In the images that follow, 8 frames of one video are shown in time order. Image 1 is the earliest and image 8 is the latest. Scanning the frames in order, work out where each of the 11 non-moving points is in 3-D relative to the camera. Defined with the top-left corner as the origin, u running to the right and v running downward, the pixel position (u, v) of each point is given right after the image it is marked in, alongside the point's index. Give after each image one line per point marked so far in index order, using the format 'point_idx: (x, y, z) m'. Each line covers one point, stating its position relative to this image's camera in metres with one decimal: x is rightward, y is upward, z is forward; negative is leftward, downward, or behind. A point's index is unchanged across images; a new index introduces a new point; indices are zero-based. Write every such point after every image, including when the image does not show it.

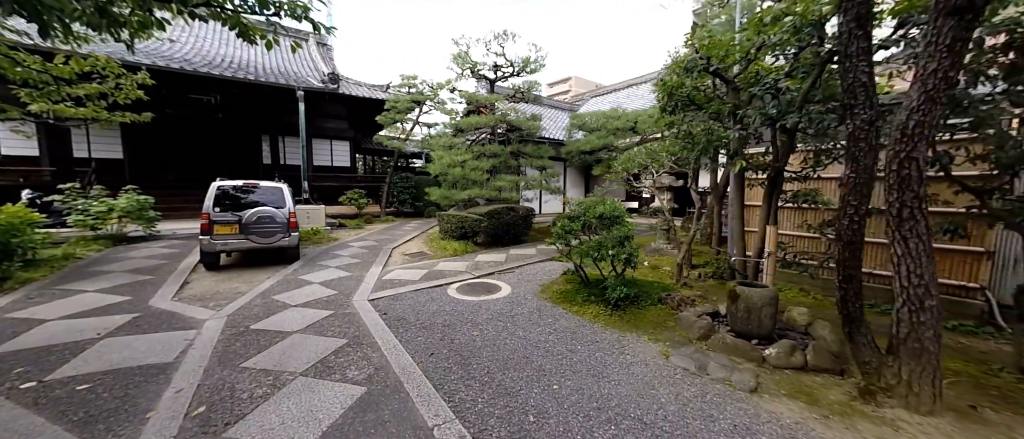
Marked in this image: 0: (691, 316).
0: (+1.6, -0.9, +3.1) m
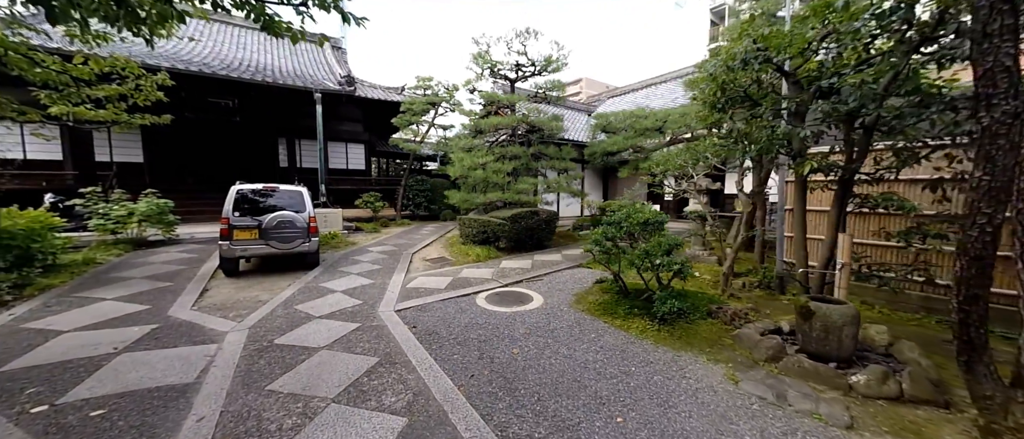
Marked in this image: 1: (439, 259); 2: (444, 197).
0: (+1.9, -0.9, +2.8) m
1: (-1.3, -0.7, +6.2) m
2: (-2.5, +0.8, +13.0) m
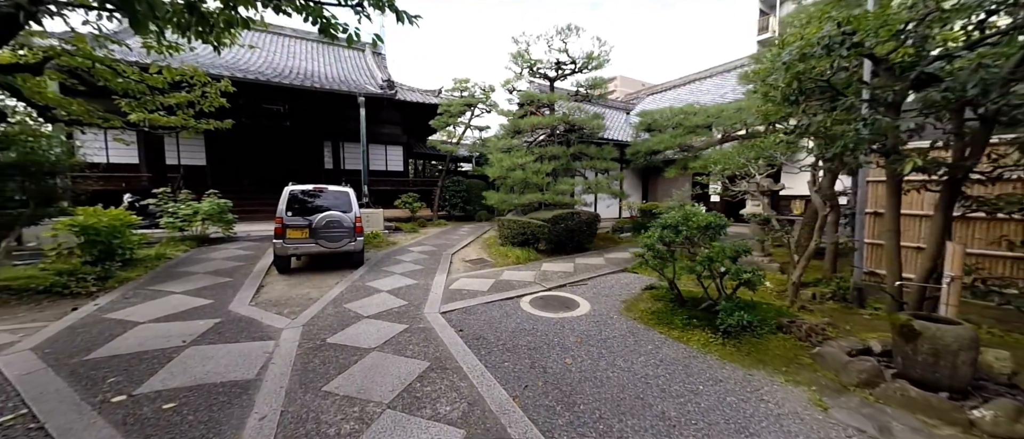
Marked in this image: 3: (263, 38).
0: (+2.3, -0.9, +2.5) m
1: (-0.6, -0.7, +6.2) m
2: (-1.2, +0.8, +13.0) m
3: (-10.3, +7.5, +14.3) m
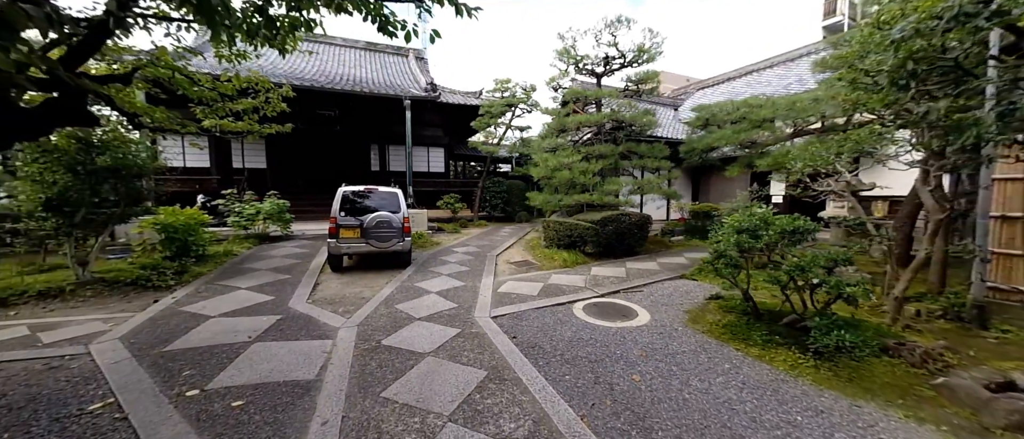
0: (+2.7, -1.0, +2.0) m
1: (+0.2, -0.7, +6.0) m
2: (+0.3, +0.8, +12.9) m
3: (-8.5, +7.5, +15.2) m
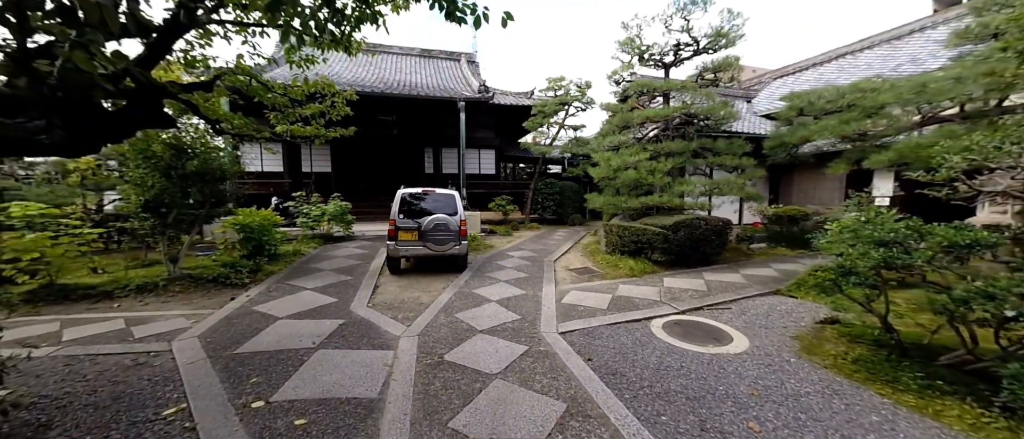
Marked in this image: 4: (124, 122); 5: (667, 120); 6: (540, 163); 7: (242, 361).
0: (+3.1, -1.0, +1.3) m
1: (+1.2, -0.8, +5.6) m
2: (+2.2, +0.7, +12.4) m
3: (-6.2, +7.4, +15.9) m
4: (-2.3, +0.6, +2.0) m
5: (+2.9, +1.8, +6.5) m
6: (+1.0, +2.1, +12.8) m
7: (-2.1, -1.1, +2.7) m
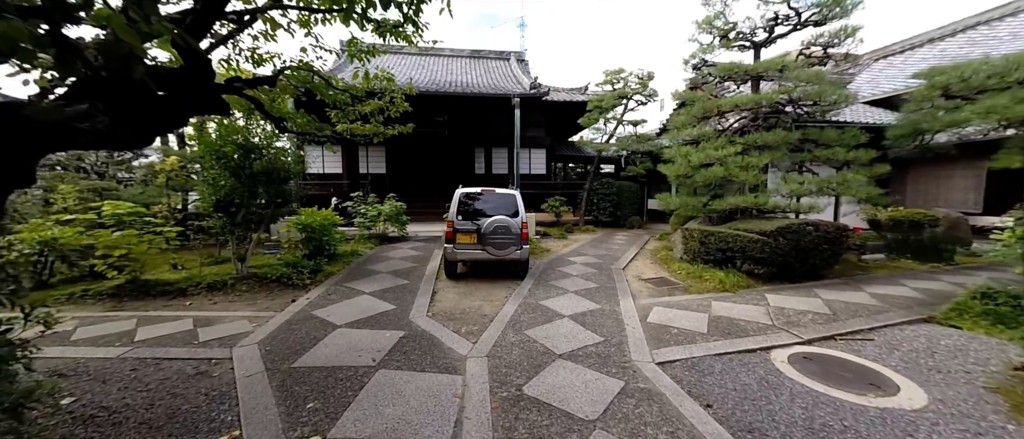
0: (+3.5, -1.1, +0.4) m
1: (+2.1, -0.8, +4.9) m
2: (+4.0, +0.6, +11.6) m
3: (-3.8, +7.4, +16.0) m
4: (-1.7, +0.6, +1.8) m
5: (+3.9, +1.8, +5.6) m
6: (+2.9, +2.0, +12.0) m
7: (-1.5, -1.1, +2.4) m
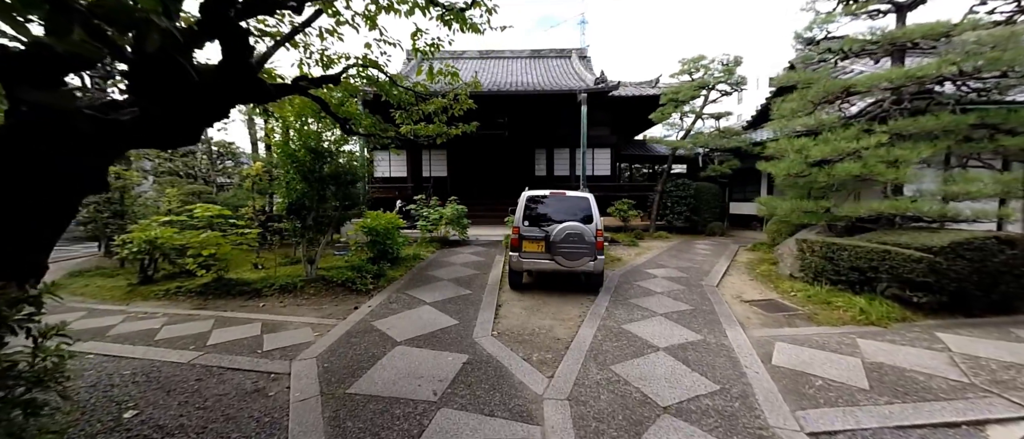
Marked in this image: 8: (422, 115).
0: (+3.6, -1.2, -0.6) m
1: (+3.0, -1.0, +4.0) m
2: (+6.0, +0.4, +10.3) m
3: (-0.9, +7.3, +16.0) m
4: (-1.3, +0.5, +1.6) m
5: (+4.9, +1.6, +4.4) m
6: (+4.9, +1.8, +10.9) m
7: (-1.0, -1.1, +2.1) m
8: (-1.3, +1.5, +4.9) m
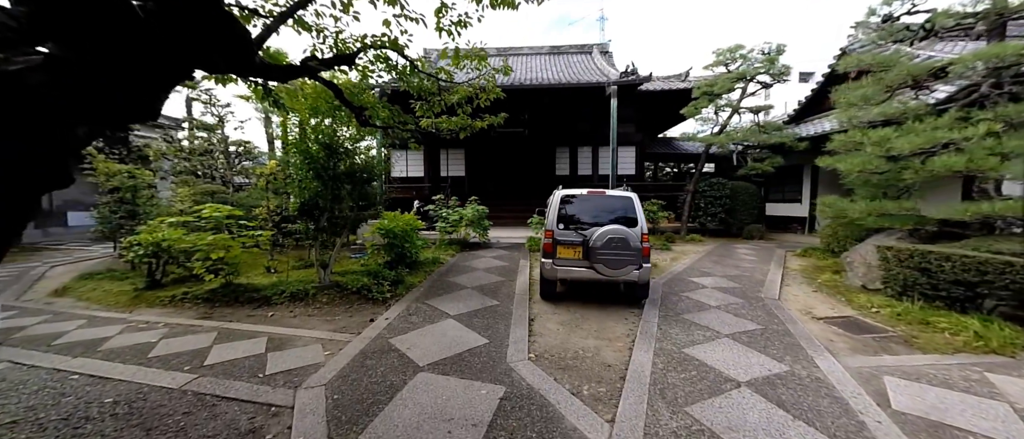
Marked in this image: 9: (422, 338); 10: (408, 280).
0: (+3.8, -1.2, -1.3) m
1: (+3.4, -1.0, +3.4) m
2: (+6.6, +0.4, +9.6) m
3: (-0.1, +7.3, +15.5) m
4: (-1.0, +0.5, +1.1) m
5: (+5.3, +1.6, +3.7) m
6: (+5.6, +1.8, +10.2) m
7: (-0.7, -1.2, +1.6) m
8: (-0.9, +1.5, +4.5) m
9: (-0.8, -1.0, +3.1) m
10: (-1.5, -0.8, +5.0) m
